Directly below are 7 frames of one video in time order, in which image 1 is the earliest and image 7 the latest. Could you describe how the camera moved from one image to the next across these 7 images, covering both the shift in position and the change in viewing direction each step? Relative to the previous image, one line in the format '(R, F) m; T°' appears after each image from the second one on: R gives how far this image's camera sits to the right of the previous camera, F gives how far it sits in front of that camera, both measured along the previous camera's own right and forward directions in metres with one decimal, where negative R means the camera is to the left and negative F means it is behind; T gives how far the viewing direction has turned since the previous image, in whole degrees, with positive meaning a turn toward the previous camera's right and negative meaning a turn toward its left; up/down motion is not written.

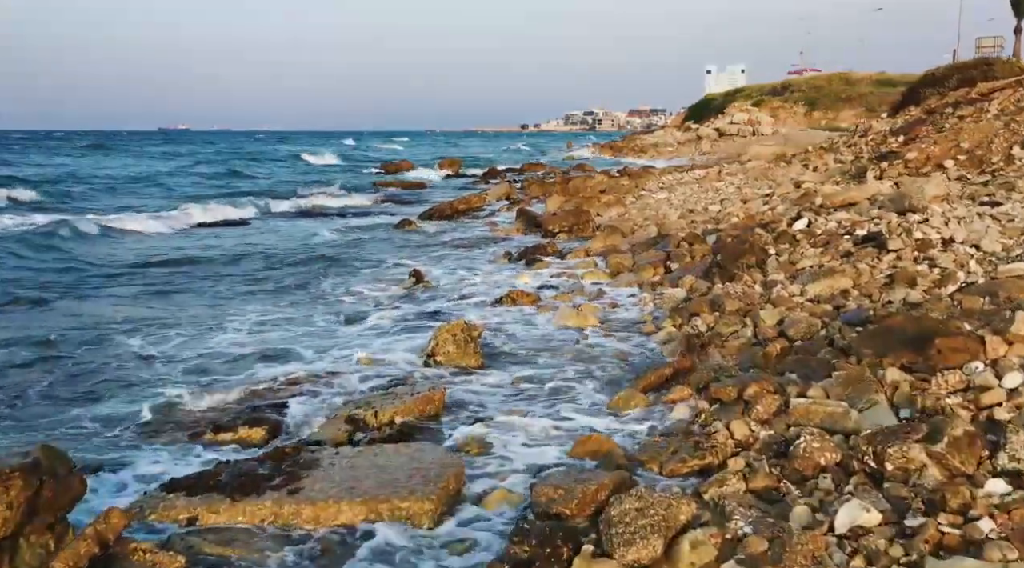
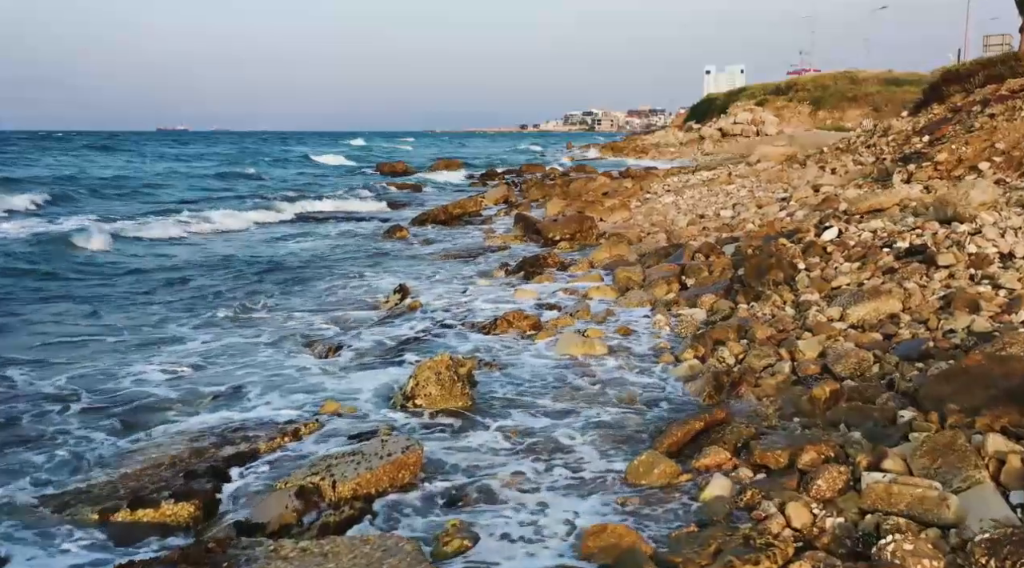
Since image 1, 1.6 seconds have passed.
(0.0, +1.7) m; 0°
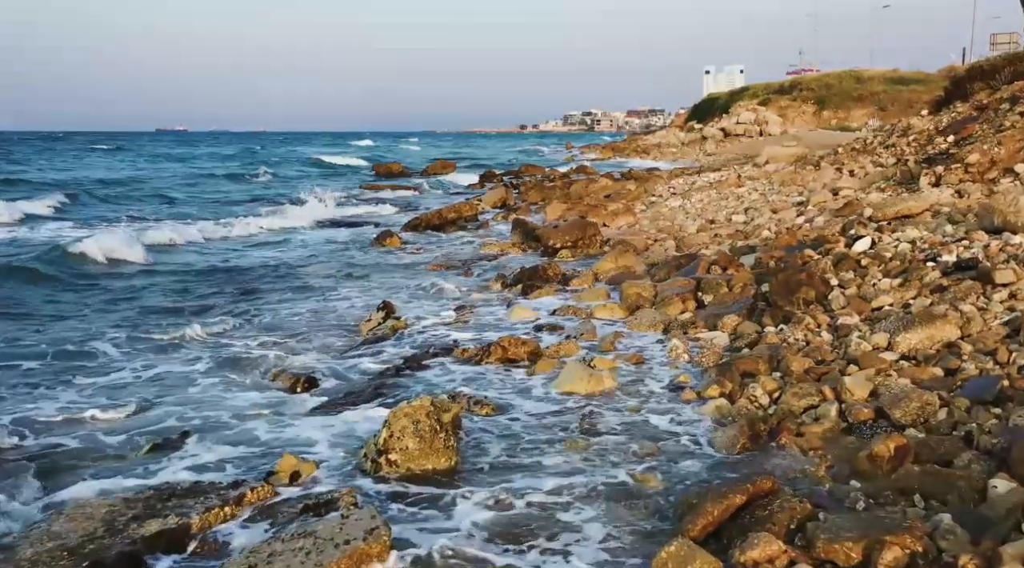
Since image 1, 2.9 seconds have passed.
(0.0, +1.5) m; 0°
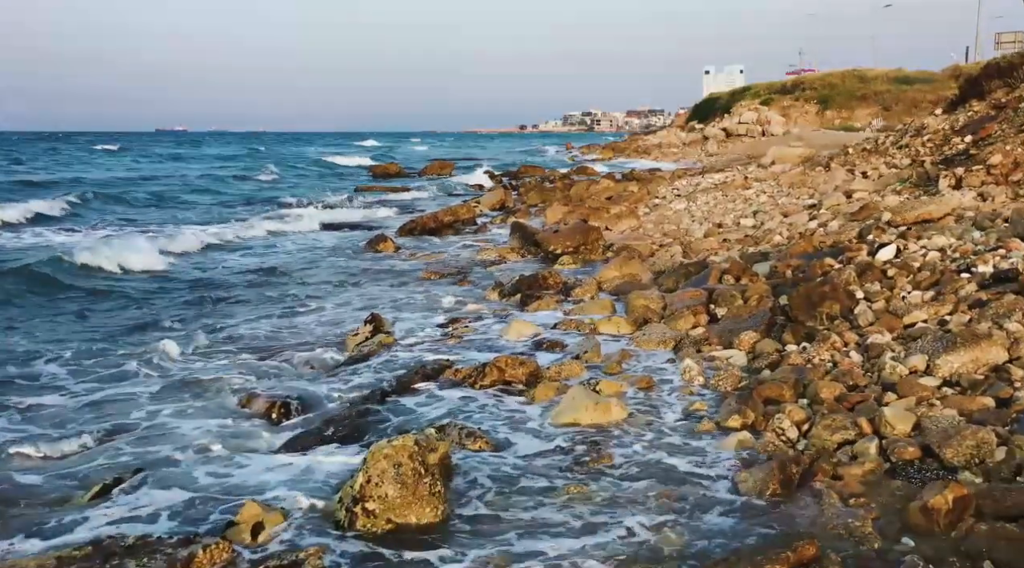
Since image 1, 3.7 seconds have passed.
(0.0, +1.0) m; 0°
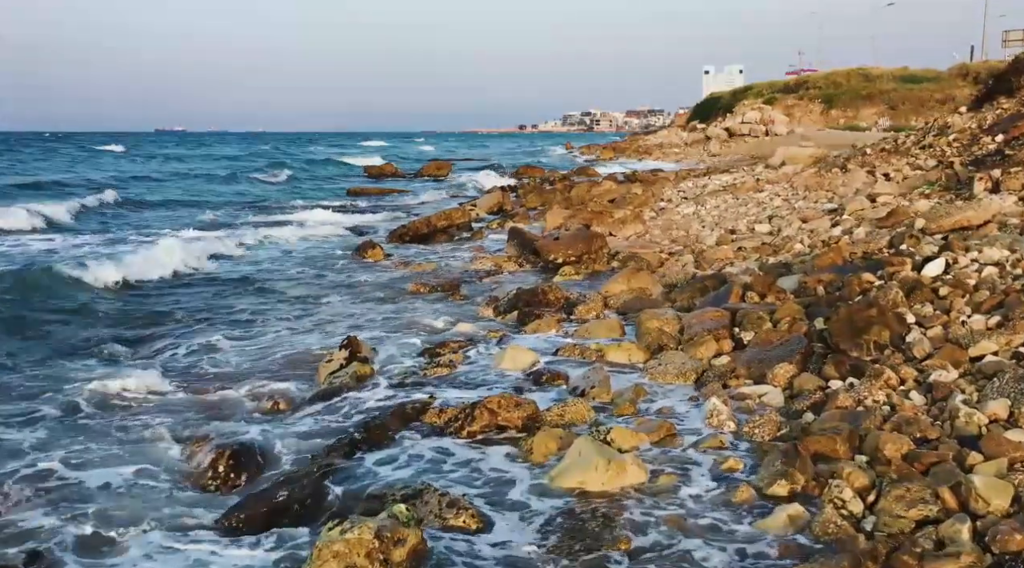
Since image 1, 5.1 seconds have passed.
(0.0, +1.5) m; 0°
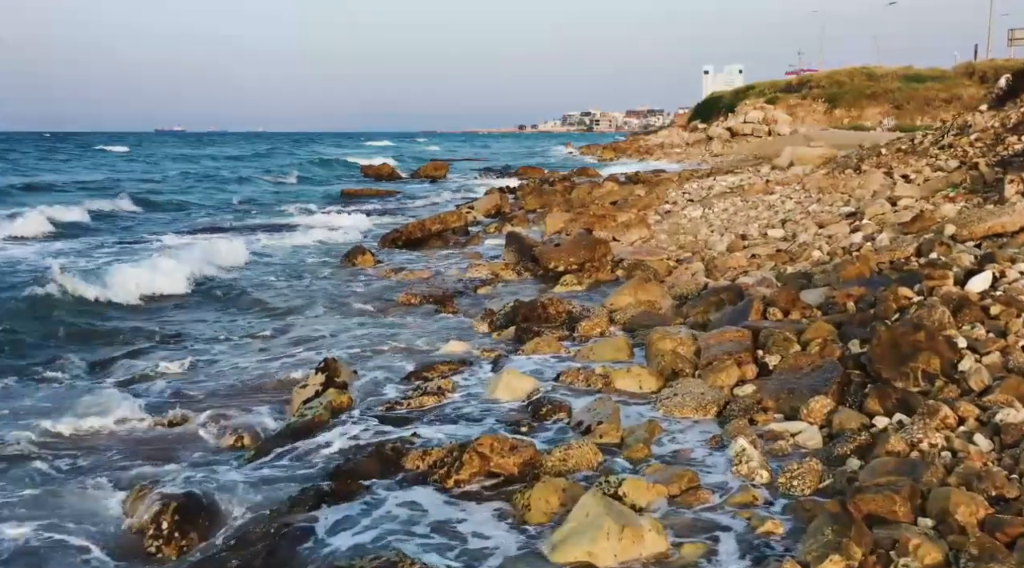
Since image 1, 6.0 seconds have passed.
(0.0, +1.2) m; 0°
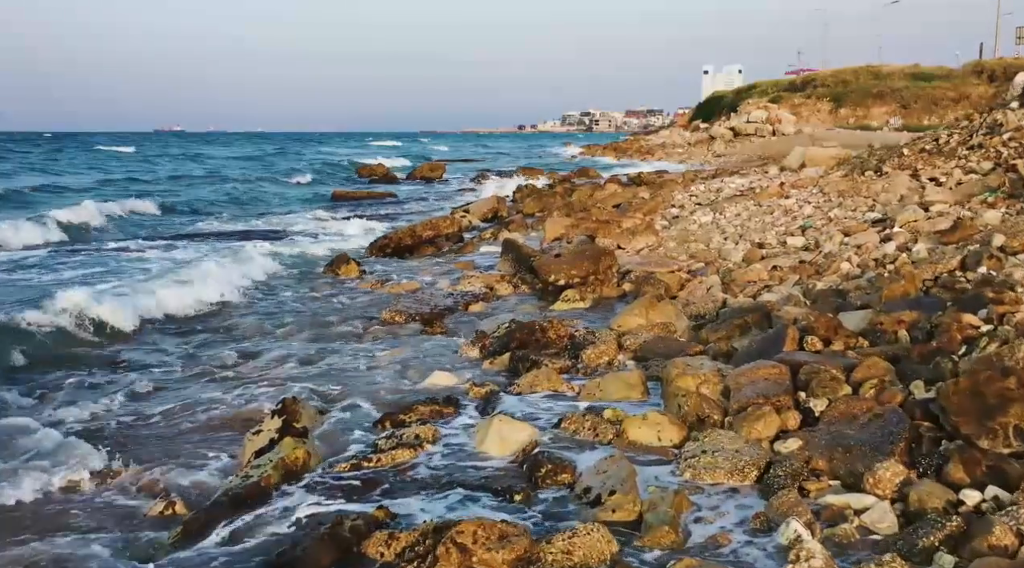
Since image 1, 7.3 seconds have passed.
(+0.1, +1.6) m; 0°
